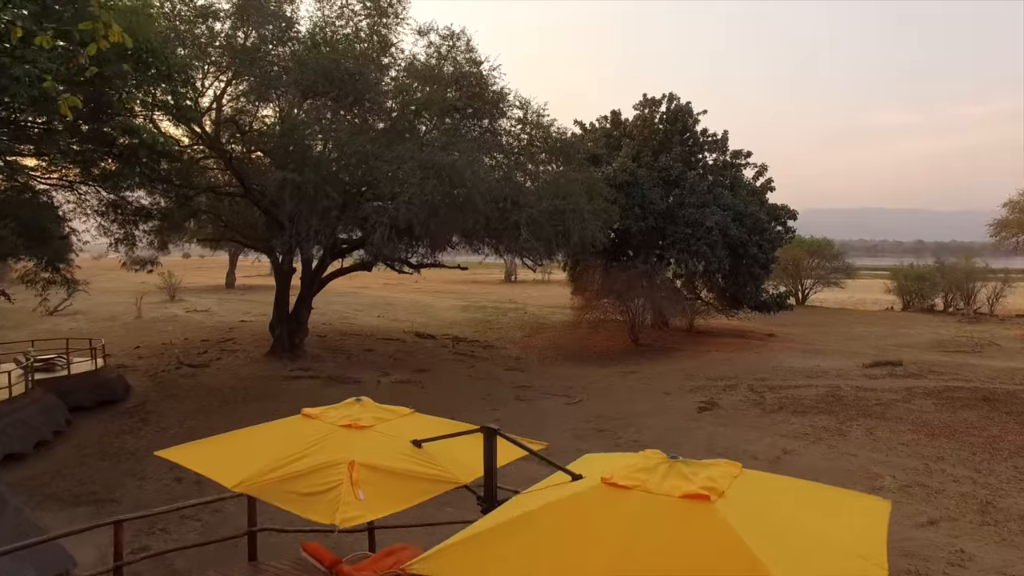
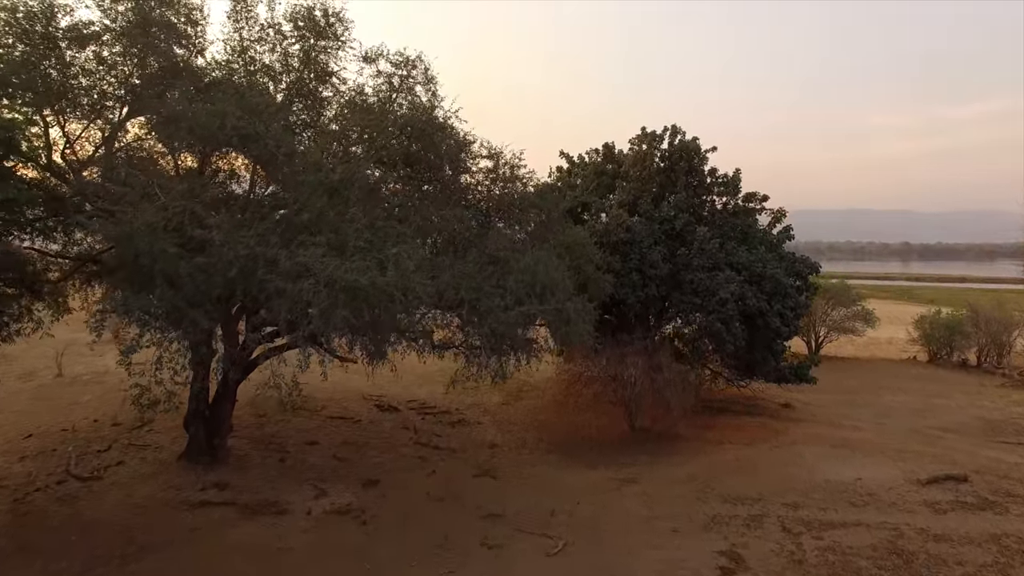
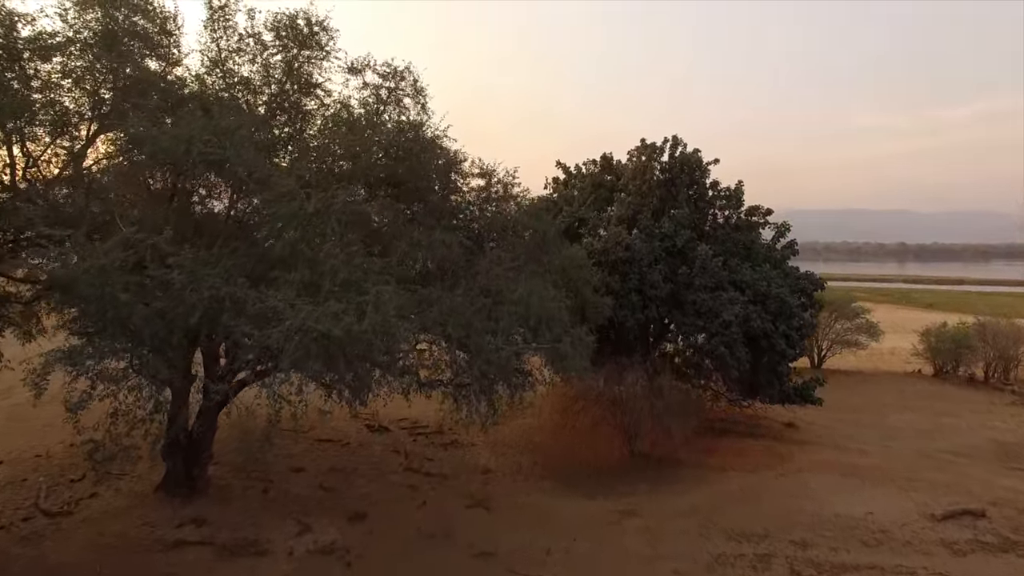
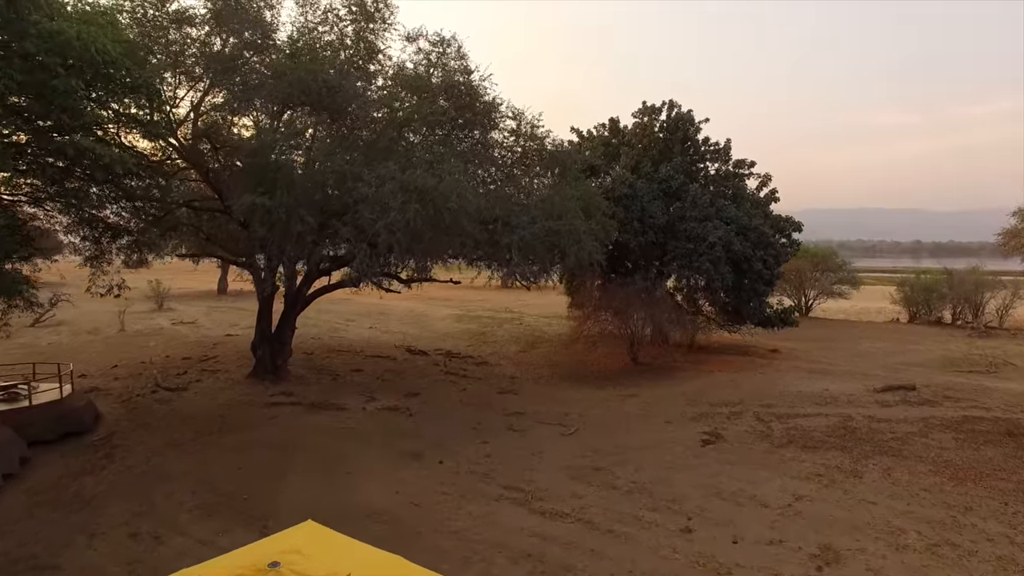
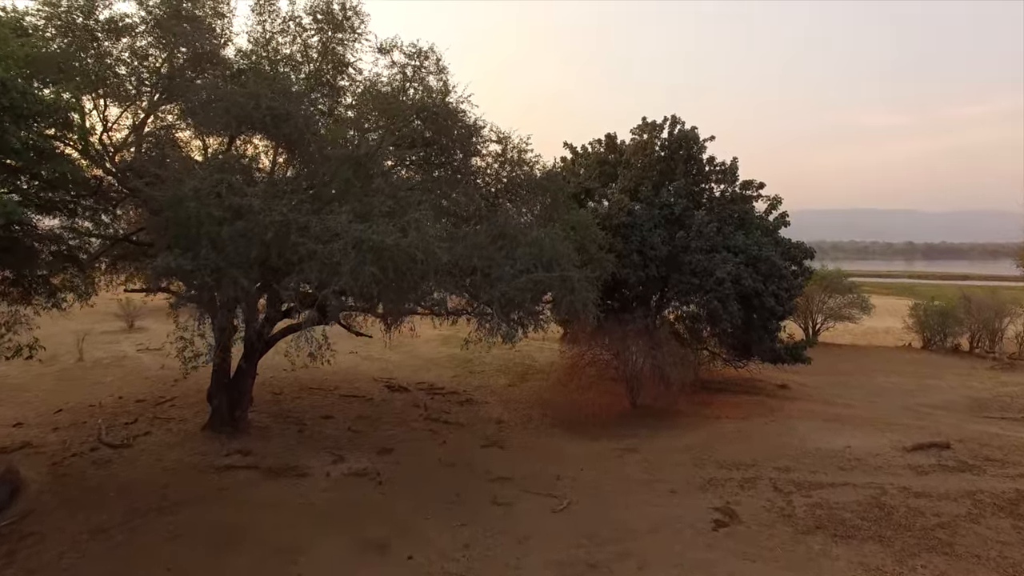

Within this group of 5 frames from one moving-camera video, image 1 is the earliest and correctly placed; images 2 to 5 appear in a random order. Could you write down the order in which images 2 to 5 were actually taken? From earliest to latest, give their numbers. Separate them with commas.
4, 5, 2, 3
